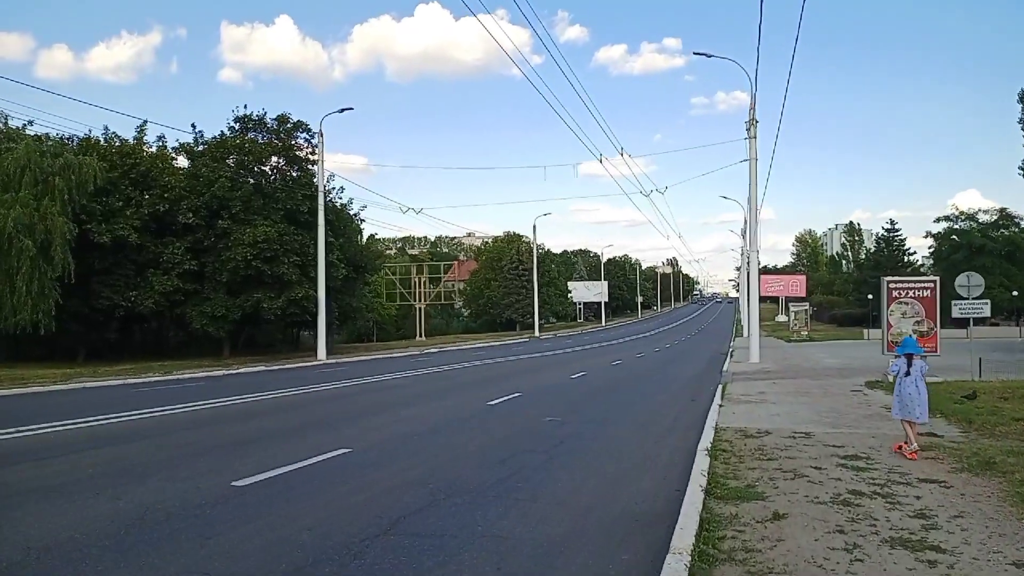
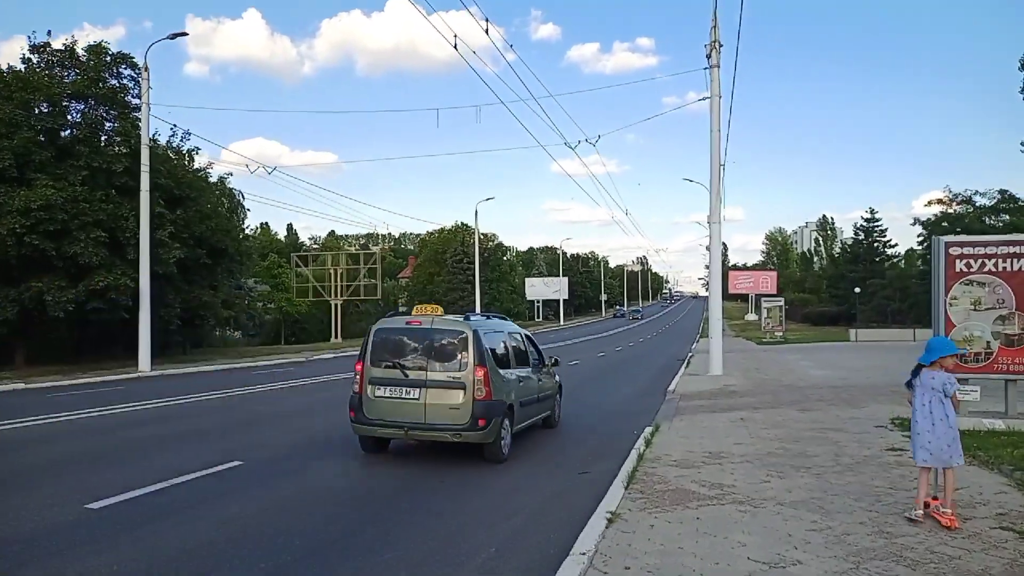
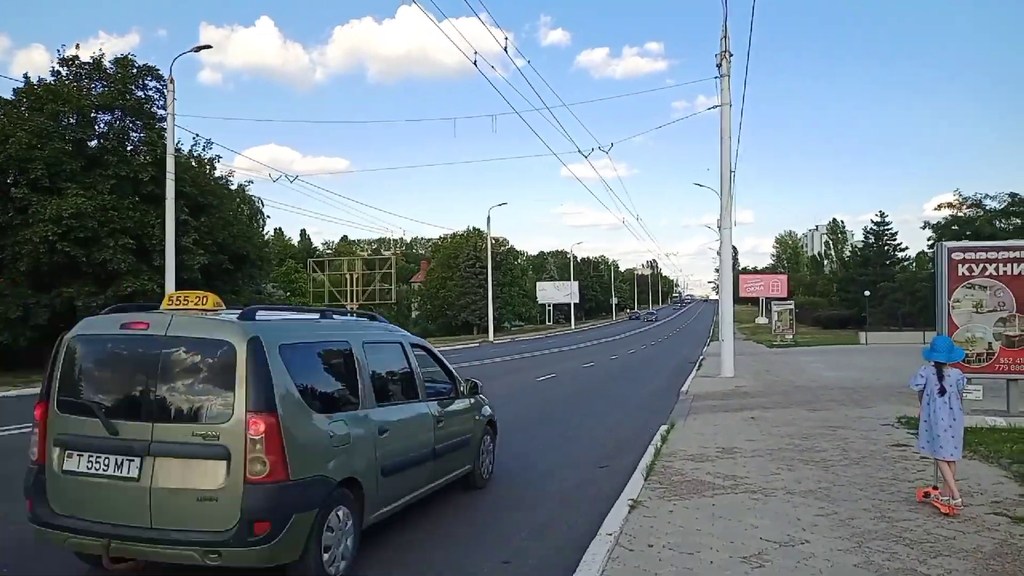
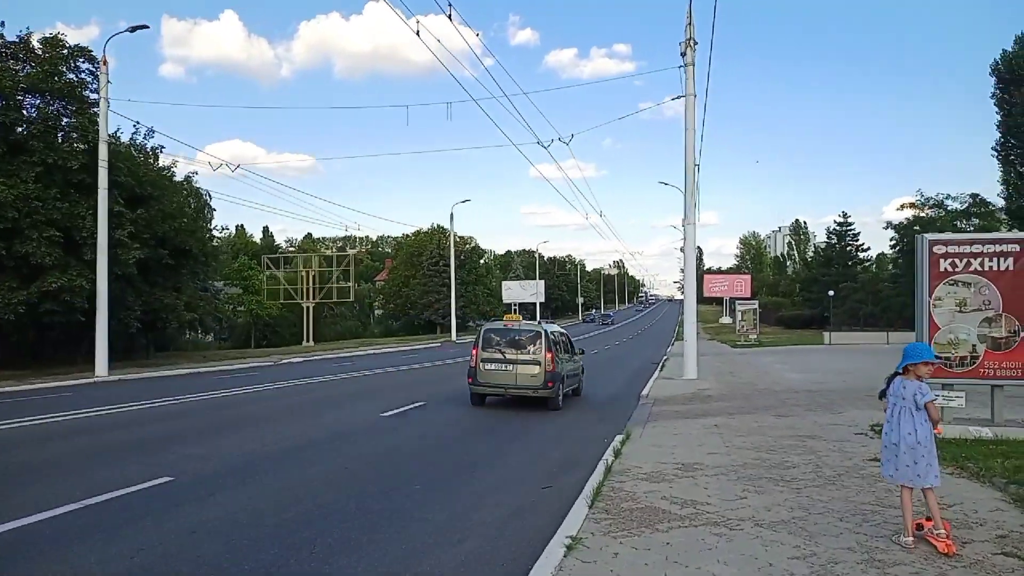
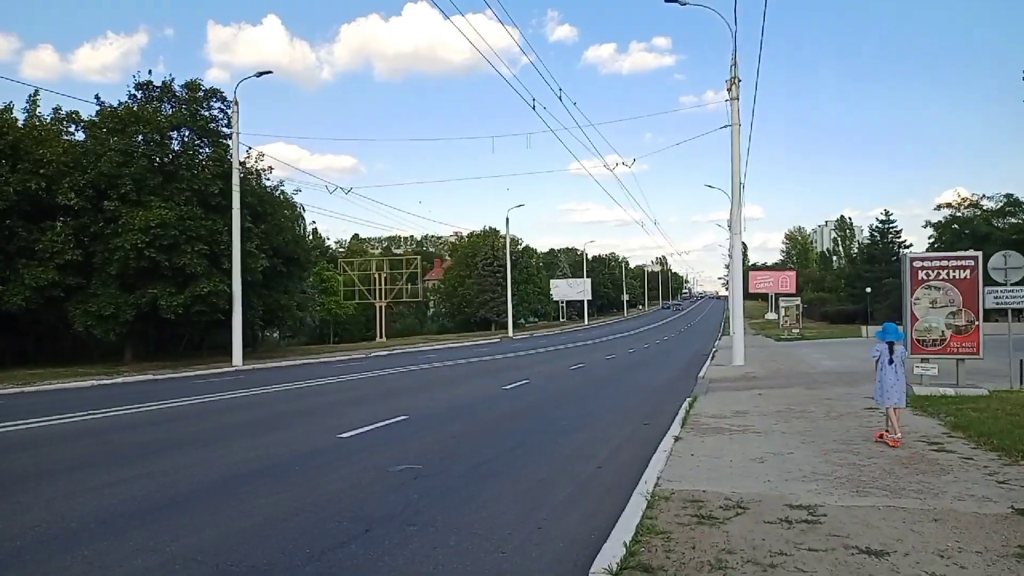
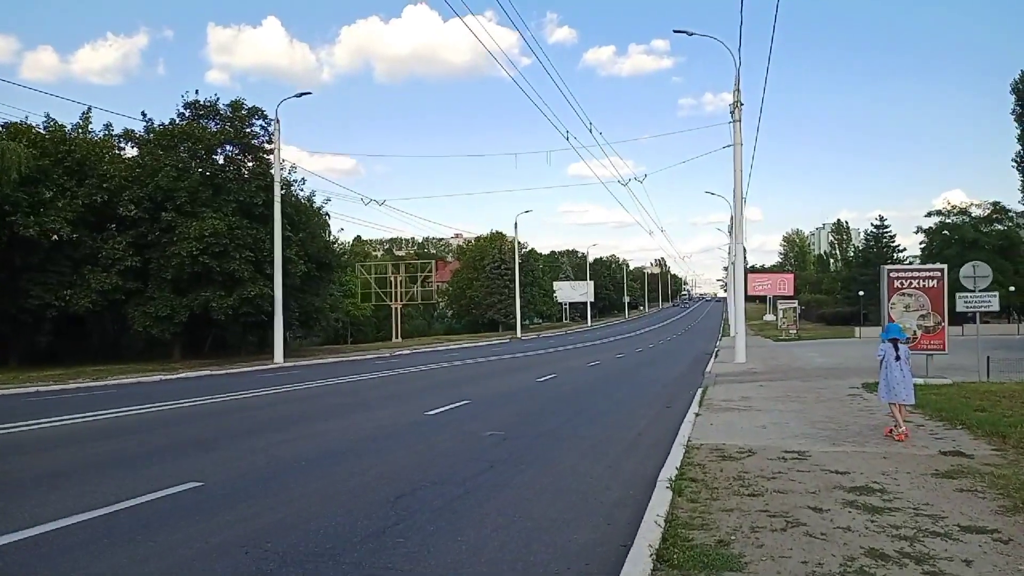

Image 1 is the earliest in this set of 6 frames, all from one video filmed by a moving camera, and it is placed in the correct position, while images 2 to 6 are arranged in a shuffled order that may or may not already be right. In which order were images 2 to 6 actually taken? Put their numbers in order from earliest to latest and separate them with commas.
6, 5, 3, 2, 4
